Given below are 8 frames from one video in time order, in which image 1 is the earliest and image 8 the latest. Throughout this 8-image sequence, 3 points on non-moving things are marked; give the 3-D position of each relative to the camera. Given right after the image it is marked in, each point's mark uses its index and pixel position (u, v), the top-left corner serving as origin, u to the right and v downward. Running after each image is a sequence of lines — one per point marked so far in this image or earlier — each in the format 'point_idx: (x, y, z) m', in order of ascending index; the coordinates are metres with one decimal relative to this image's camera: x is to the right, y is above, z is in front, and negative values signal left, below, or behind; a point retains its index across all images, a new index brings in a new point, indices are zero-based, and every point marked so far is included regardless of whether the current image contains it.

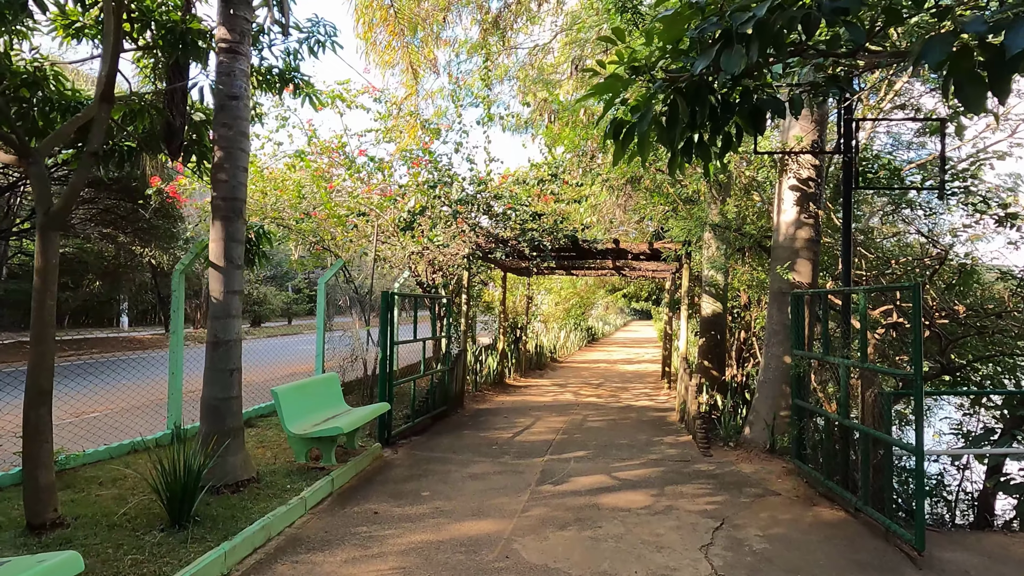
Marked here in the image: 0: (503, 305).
0: (-0.1, -0.3, +10.2) m
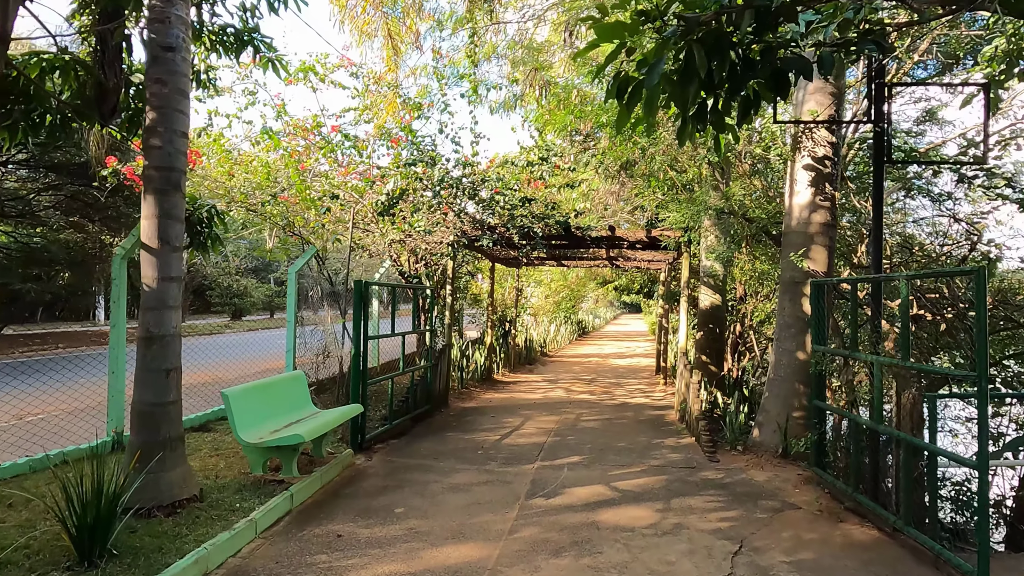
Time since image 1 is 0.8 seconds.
0: (-0.3, -0.2, +9.7) m
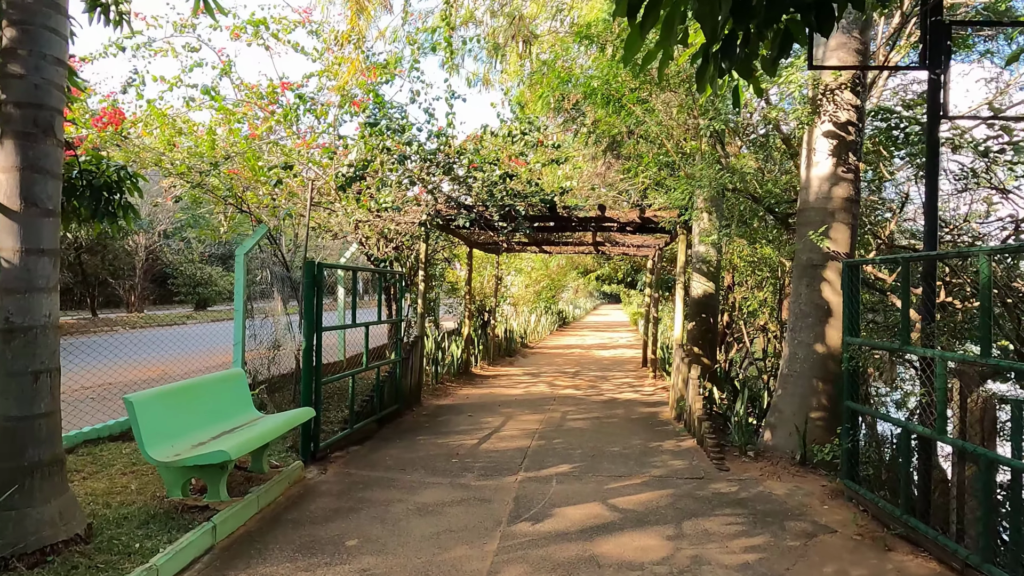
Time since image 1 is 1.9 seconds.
0: (-0.6, 0.0, +9.0) m
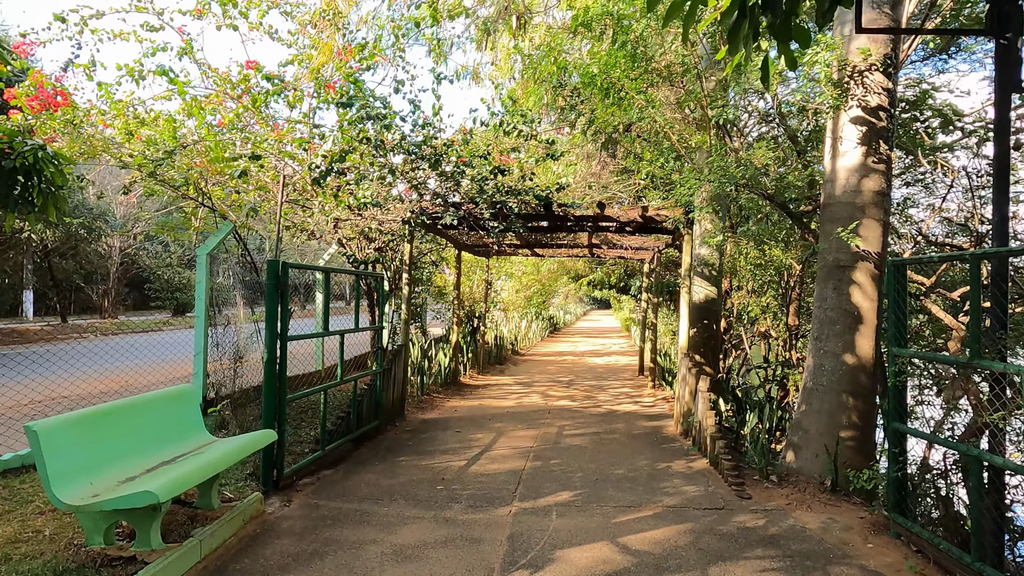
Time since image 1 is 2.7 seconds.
0: (-0.8, 0.0, +8.6) m
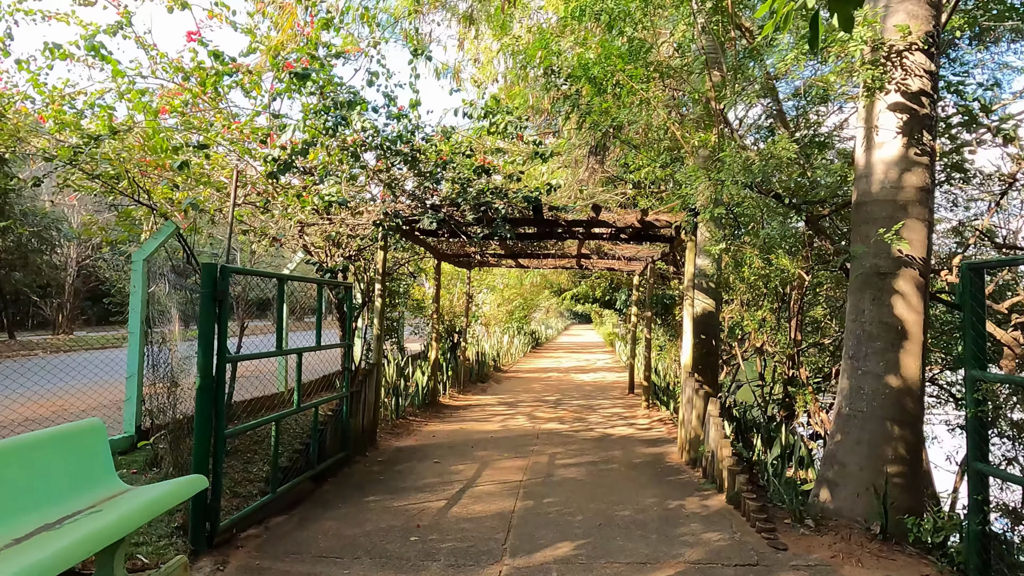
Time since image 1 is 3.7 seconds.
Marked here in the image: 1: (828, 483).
0: (-1.0, -0.2, +8.0) m
1: (+1.7, -1.1, +3.2) m
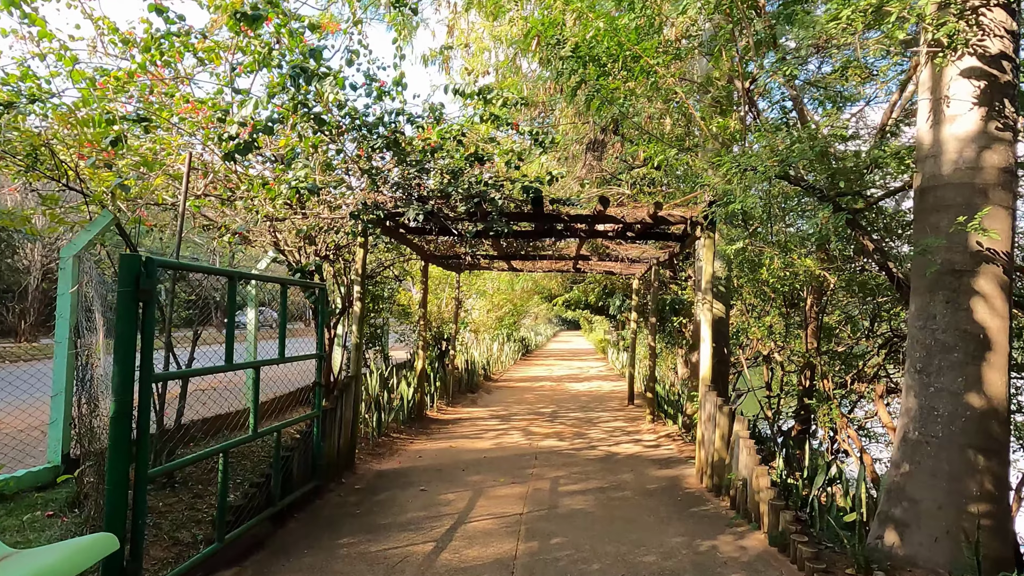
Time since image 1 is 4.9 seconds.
0: (-1.1, -0.3, +7.4) m
1: (+1.7, -1.1, +2.7) m
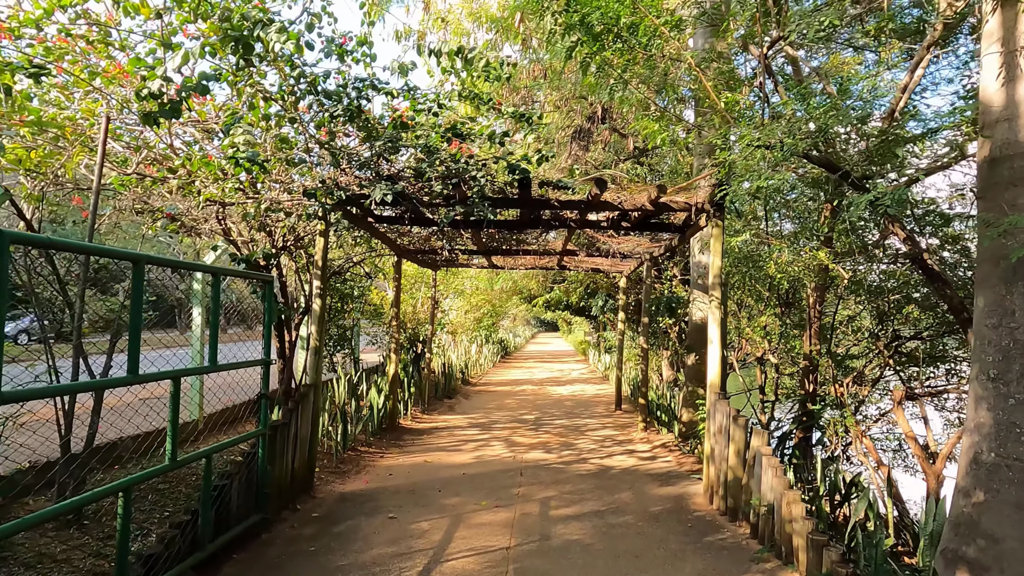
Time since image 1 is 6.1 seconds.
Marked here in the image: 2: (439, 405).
0: (-1.3, -0.2, +6.8) m
1: (+1.7, -1.0, +2.2) m
2: (-1.0, -1.7, +8.5) m
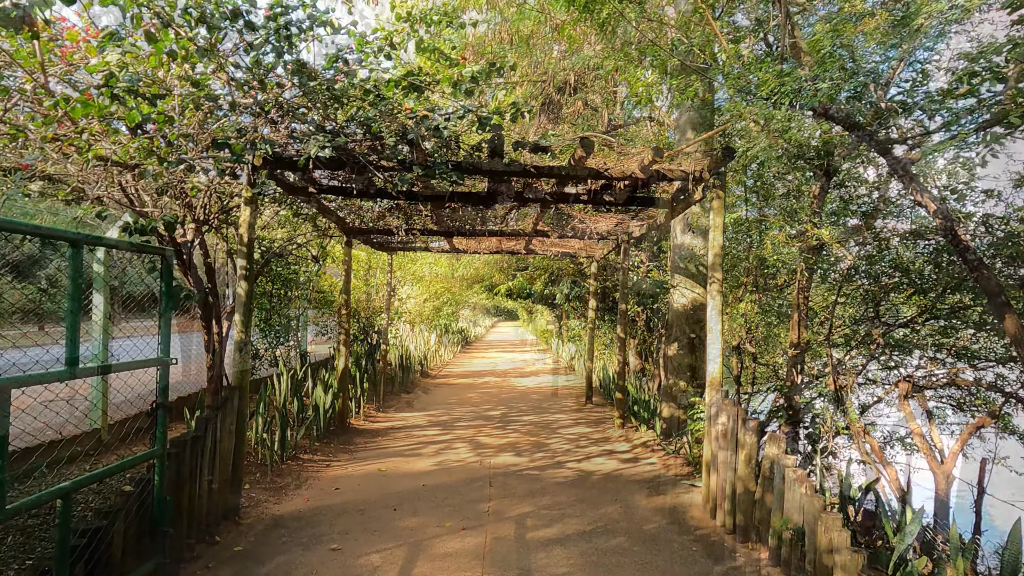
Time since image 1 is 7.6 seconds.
0: (-1.7, -0.1, +6.1) m
1: (+1.6, -0.9, +1.7) m
2: (-1.5, -1.5, +7.8) m
